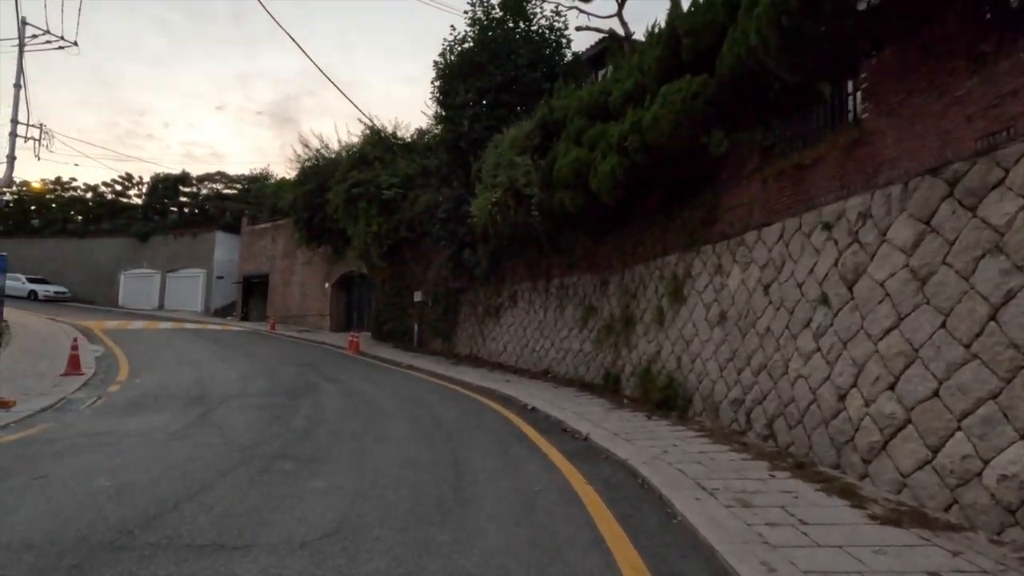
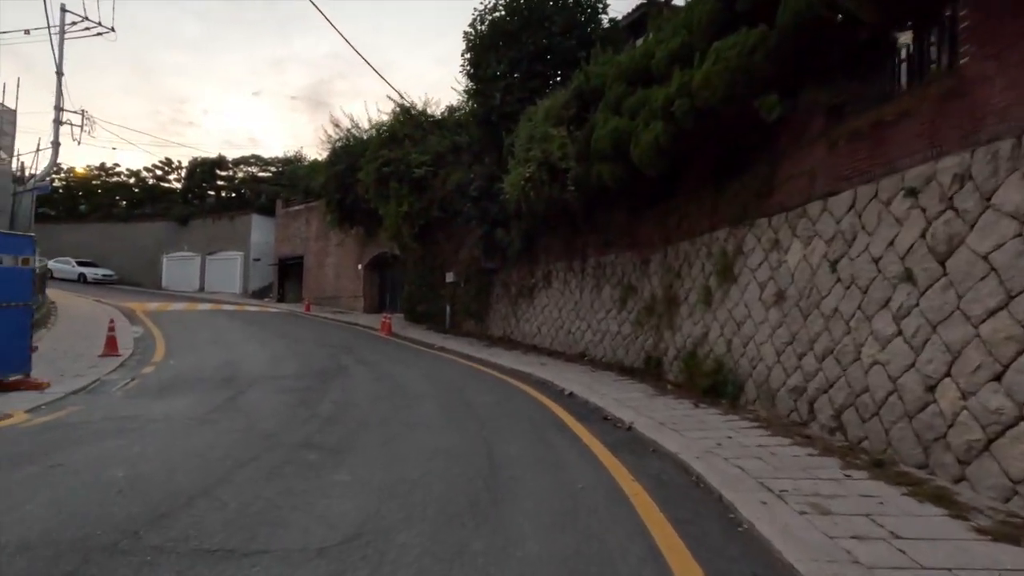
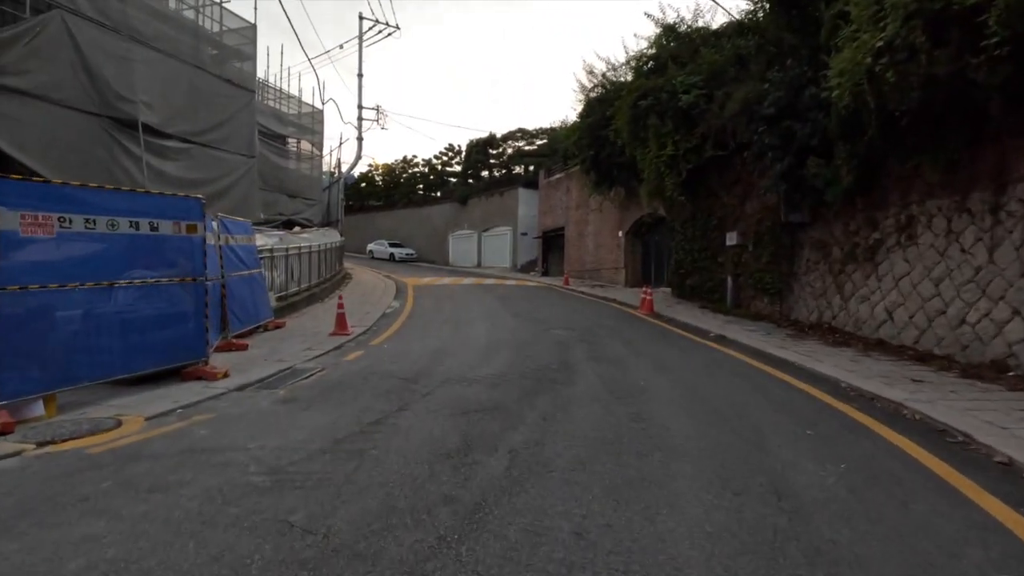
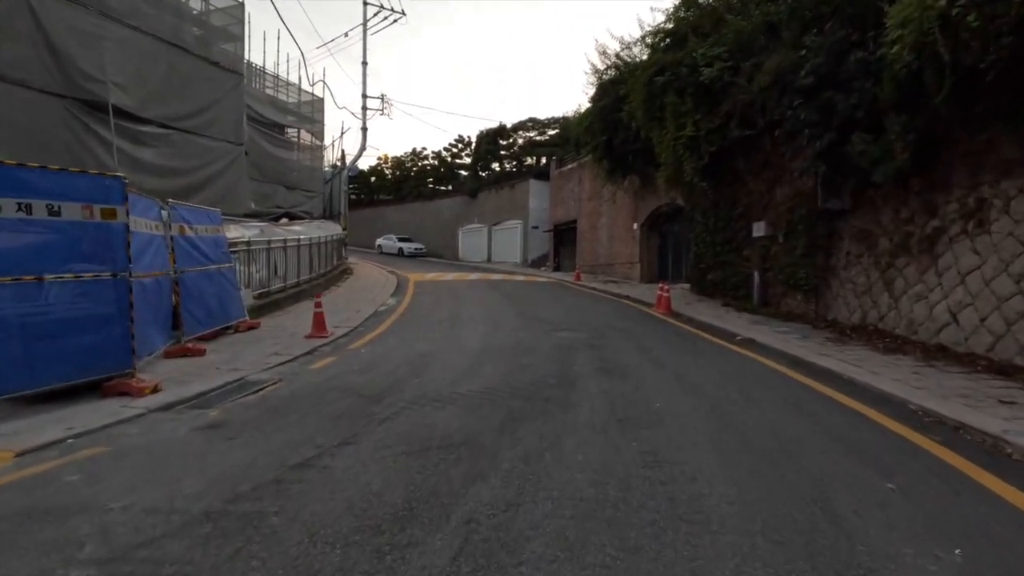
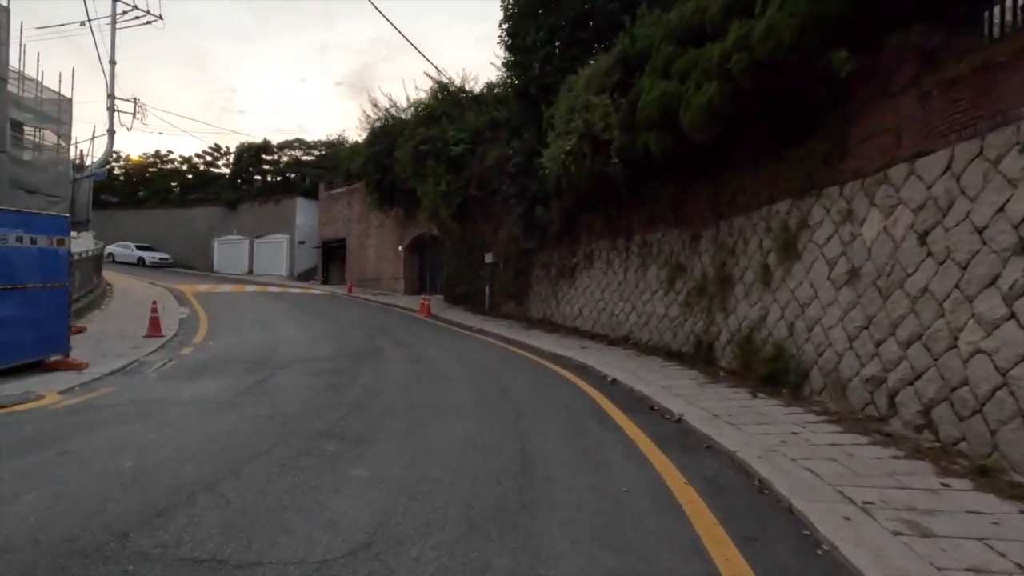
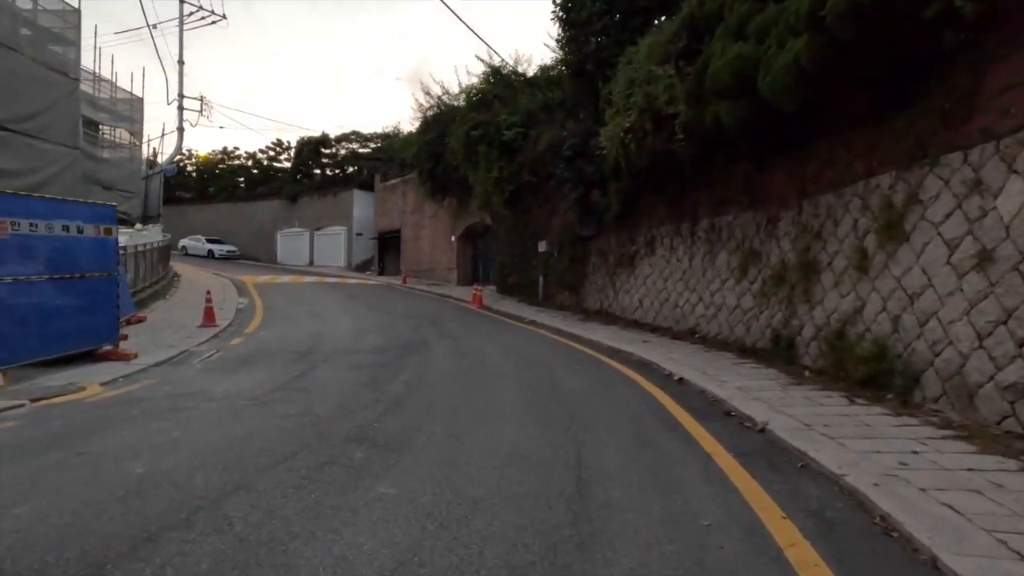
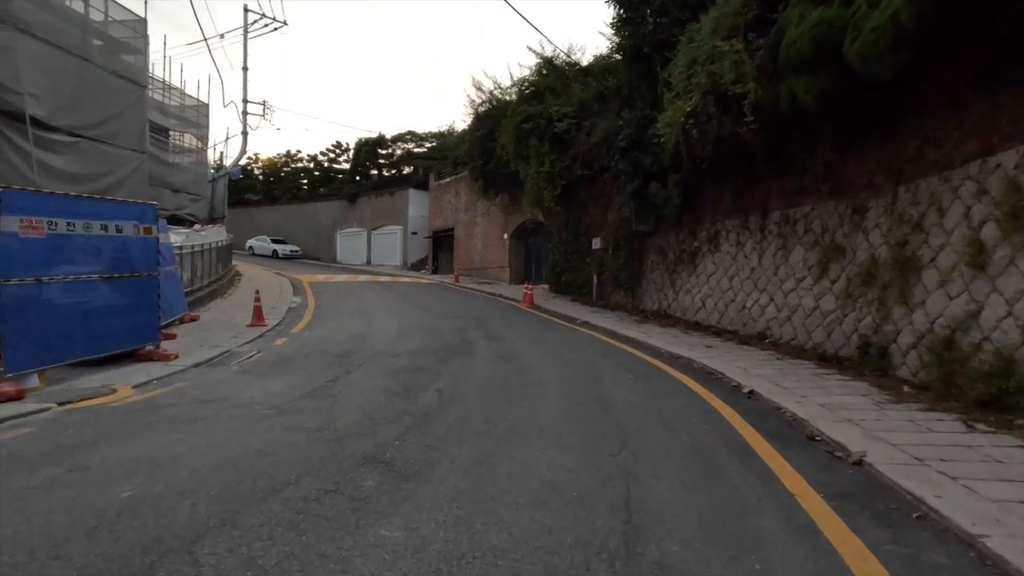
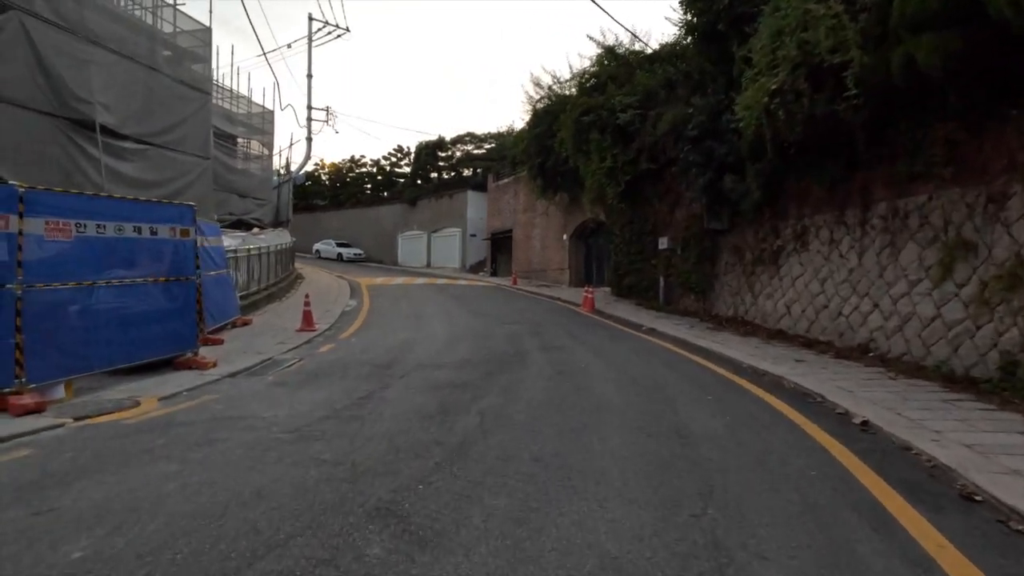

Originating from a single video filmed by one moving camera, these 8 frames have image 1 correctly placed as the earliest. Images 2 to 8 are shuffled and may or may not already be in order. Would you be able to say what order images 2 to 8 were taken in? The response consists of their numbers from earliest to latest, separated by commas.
2, 5, 6, 7, 8, 3, 4
